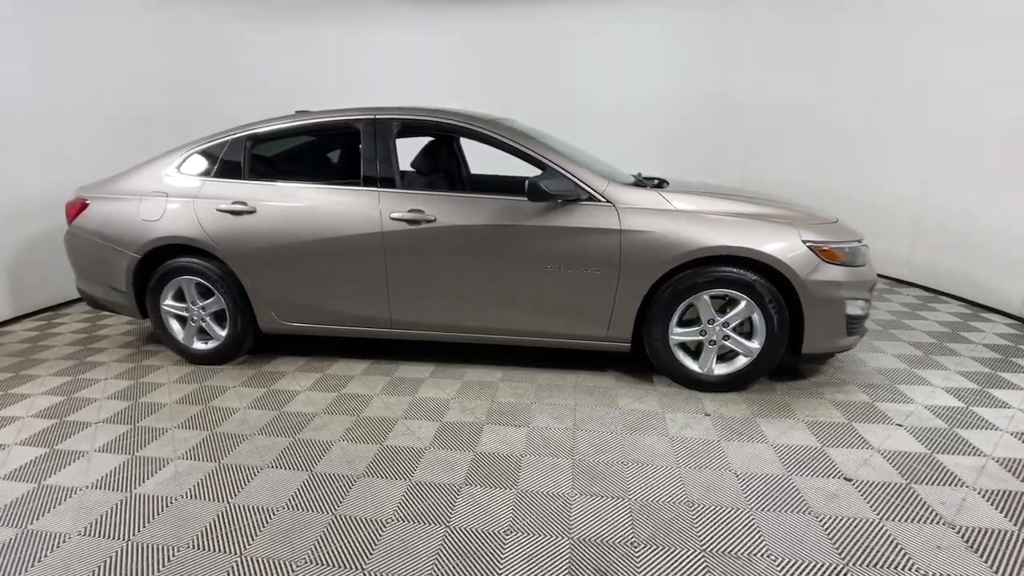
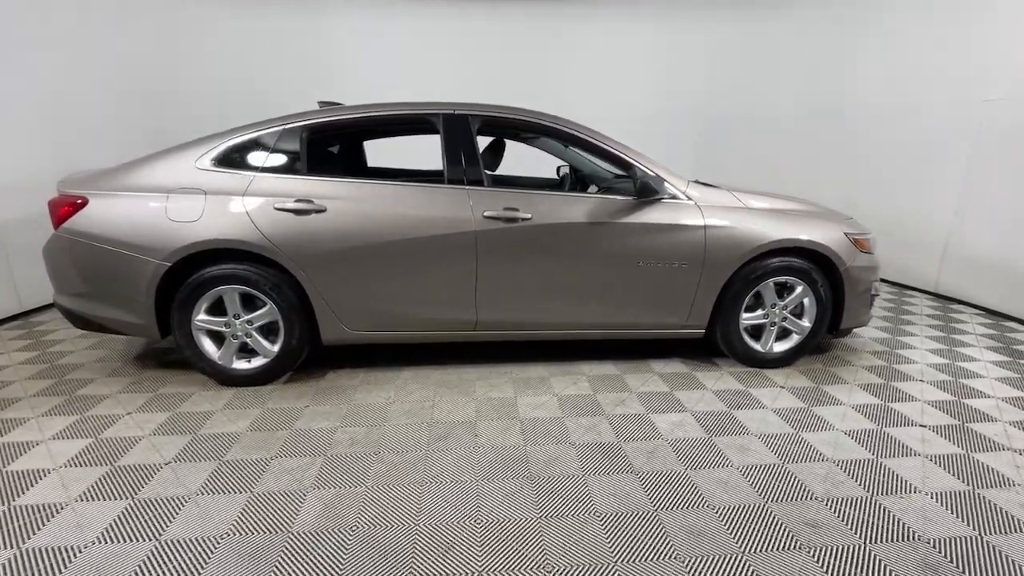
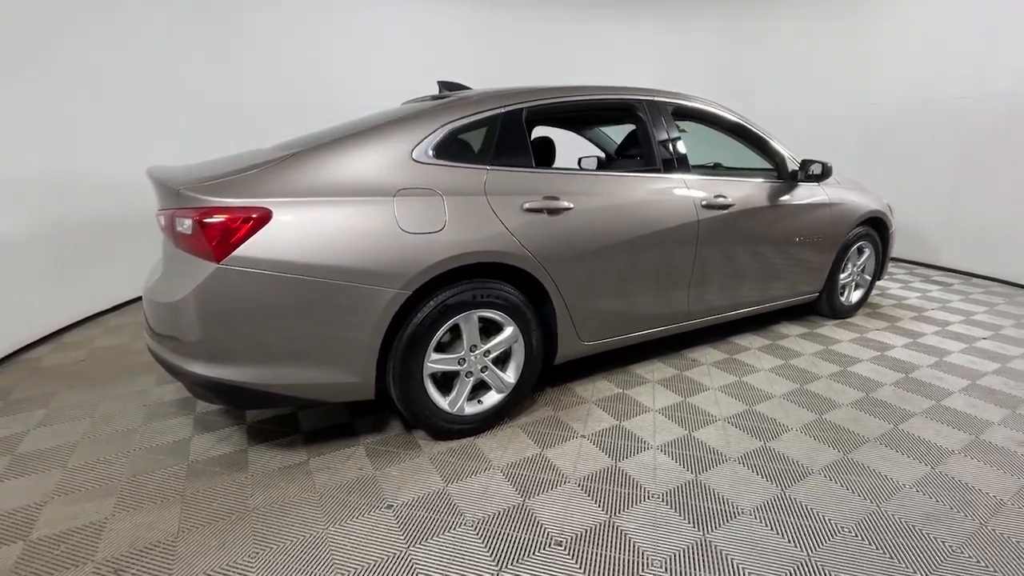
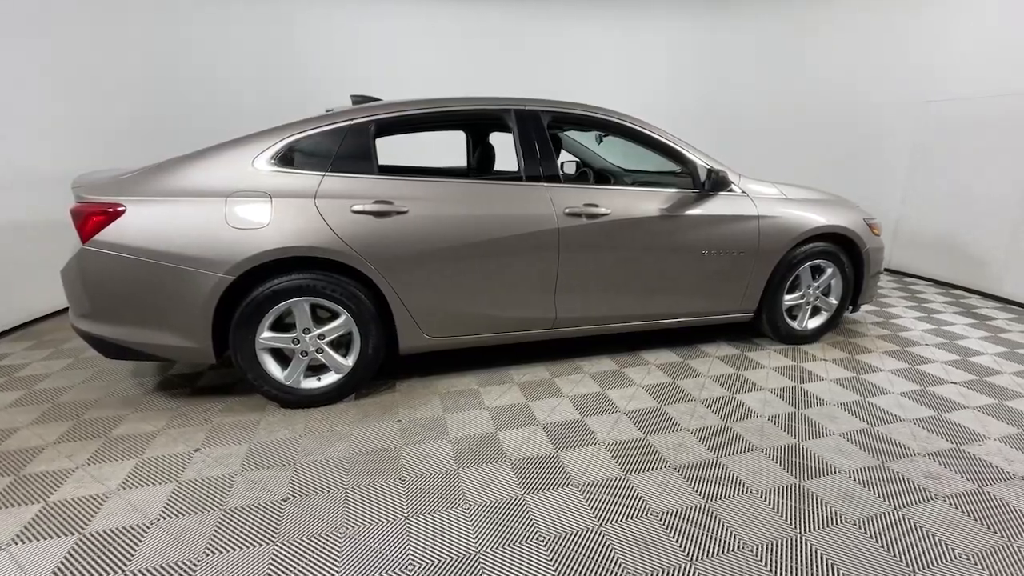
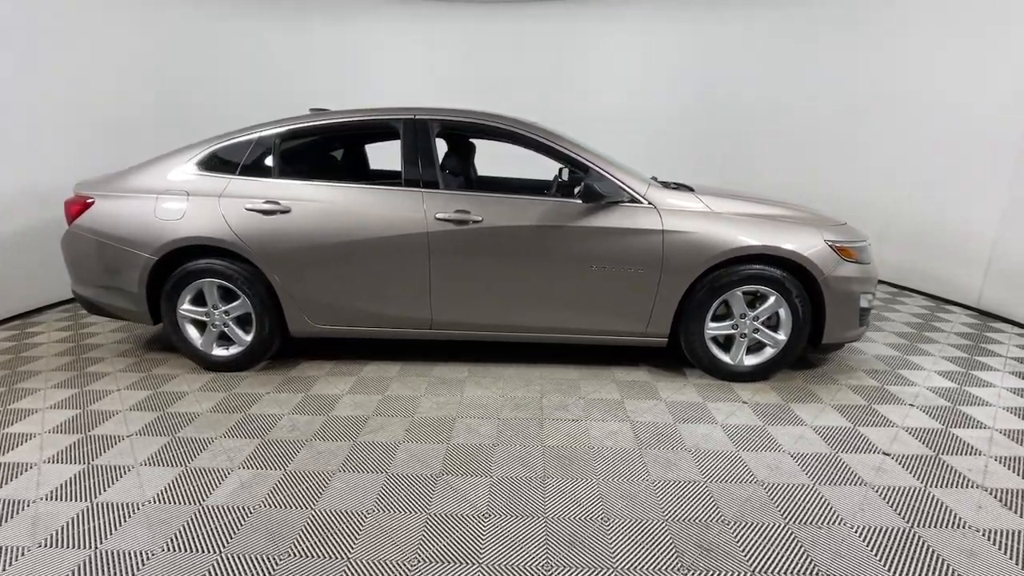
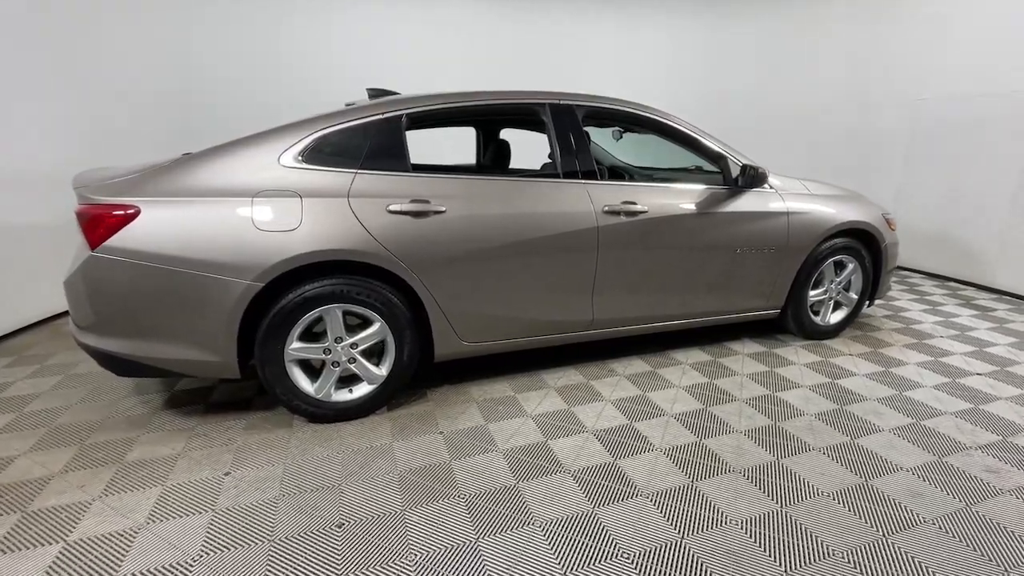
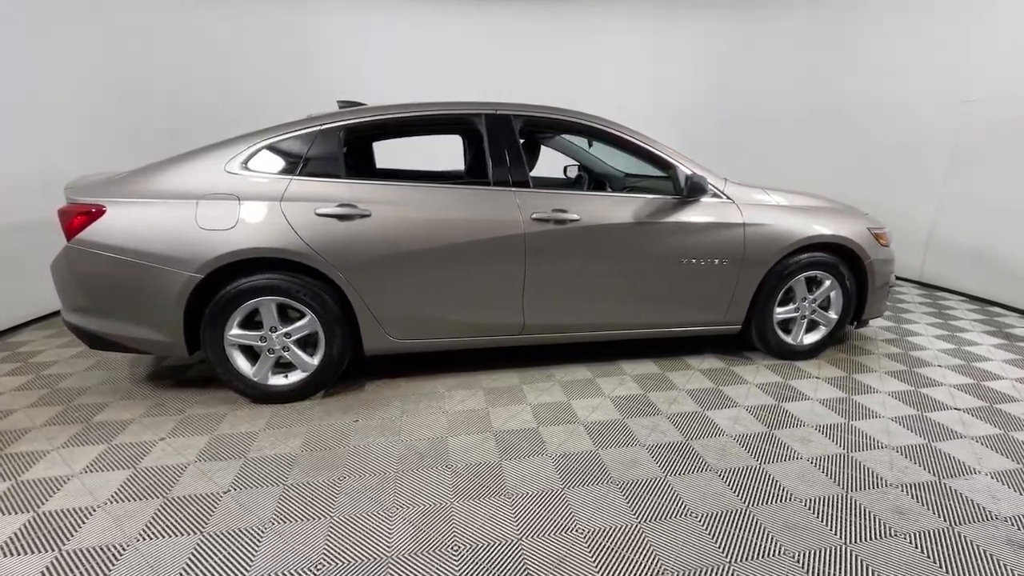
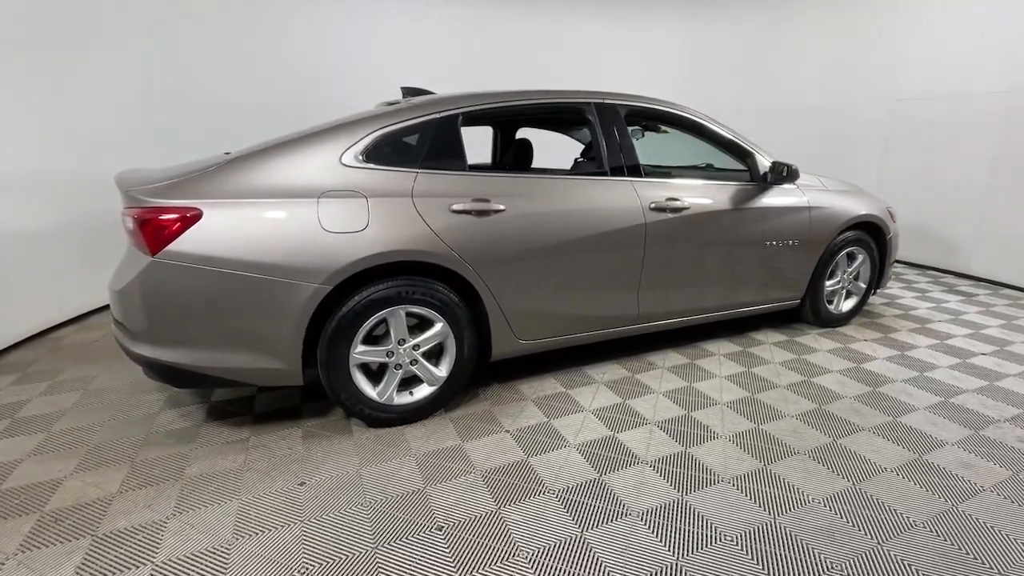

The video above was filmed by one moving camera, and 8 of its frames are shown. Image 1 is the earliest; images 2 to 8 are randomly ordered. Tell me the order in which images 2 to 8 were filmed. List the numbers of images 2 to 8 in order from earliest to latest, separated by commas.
5, 2, 7, 4, 6, 8, 3
